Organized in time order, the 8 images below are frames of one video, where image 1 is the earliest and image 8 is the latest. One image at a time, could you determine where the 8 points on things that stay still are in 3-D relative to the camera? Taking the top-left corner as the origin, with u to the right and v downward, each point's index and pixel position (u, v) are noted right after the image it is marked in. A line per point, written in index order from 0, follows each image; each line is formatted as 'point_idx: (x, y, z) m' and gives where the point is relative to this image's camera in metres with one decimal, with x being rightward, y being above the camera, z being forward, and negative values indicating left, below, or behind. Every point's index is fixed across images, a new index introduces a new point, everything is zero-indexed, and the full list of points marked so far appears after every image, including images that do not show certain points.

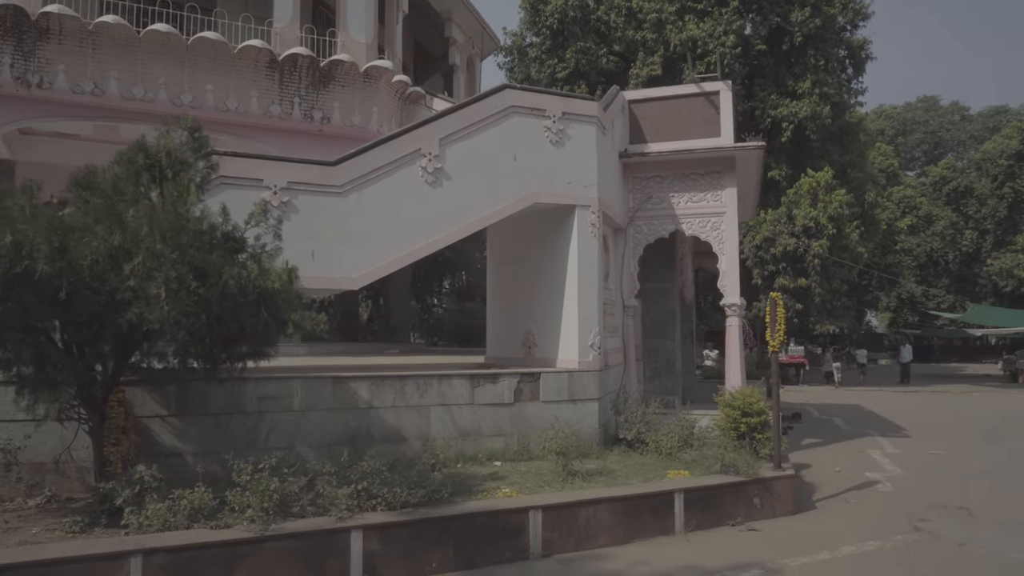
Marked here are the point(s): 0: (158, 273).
0: (-2.5, +0.1, +5.4) m
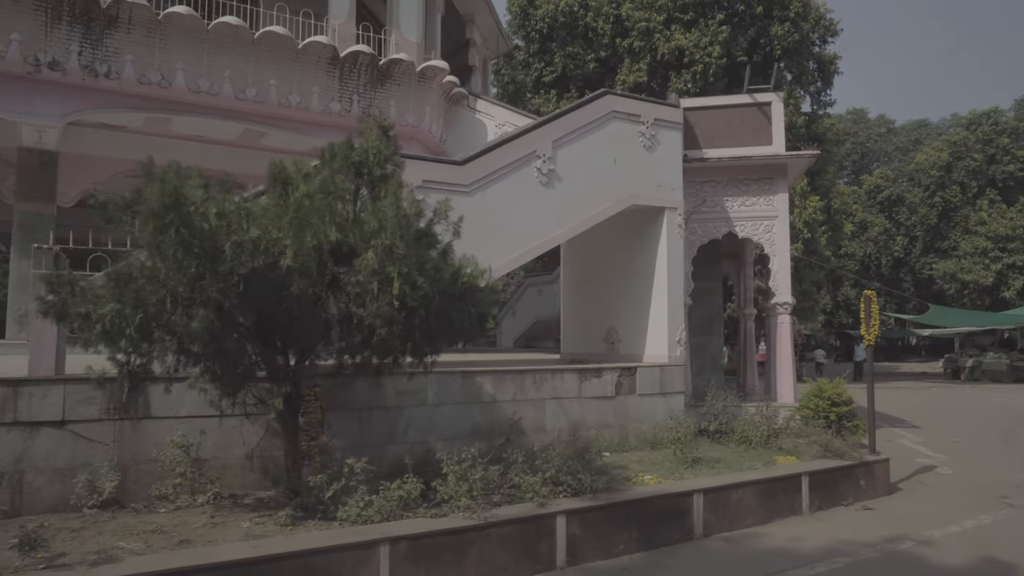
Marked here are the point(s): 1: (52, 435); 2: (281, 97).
0: (-0.9, +0.1, +5.5) m
1: (-3.7, -1.2, +6.0) m
2: (-3.5, +2.9, +11.2) m
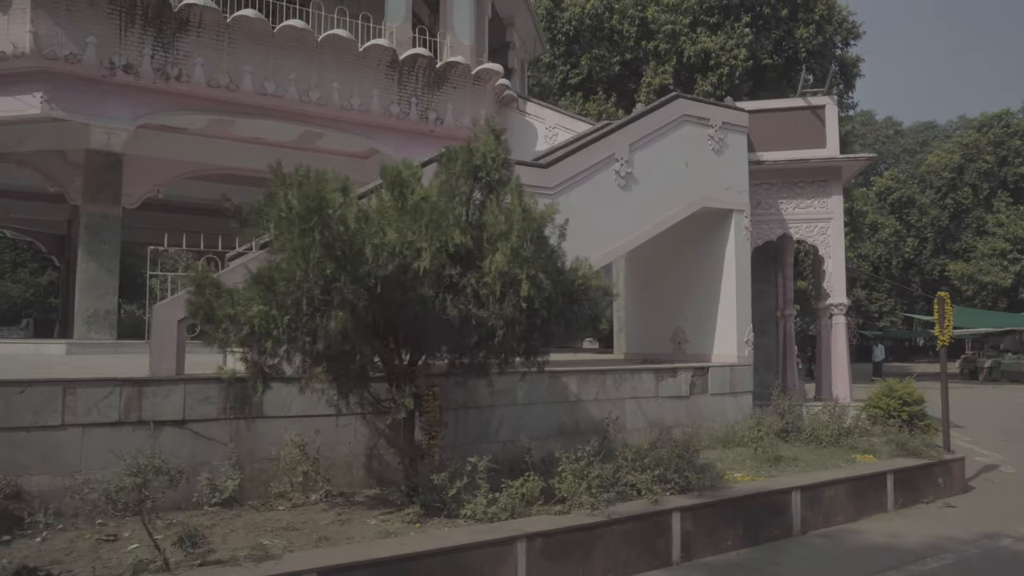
0: (0.0, +0.1, +5.6) m
1: (-2.8, -1.2, +6.1) m
2: (-2.6, +2.9, +11.3) m
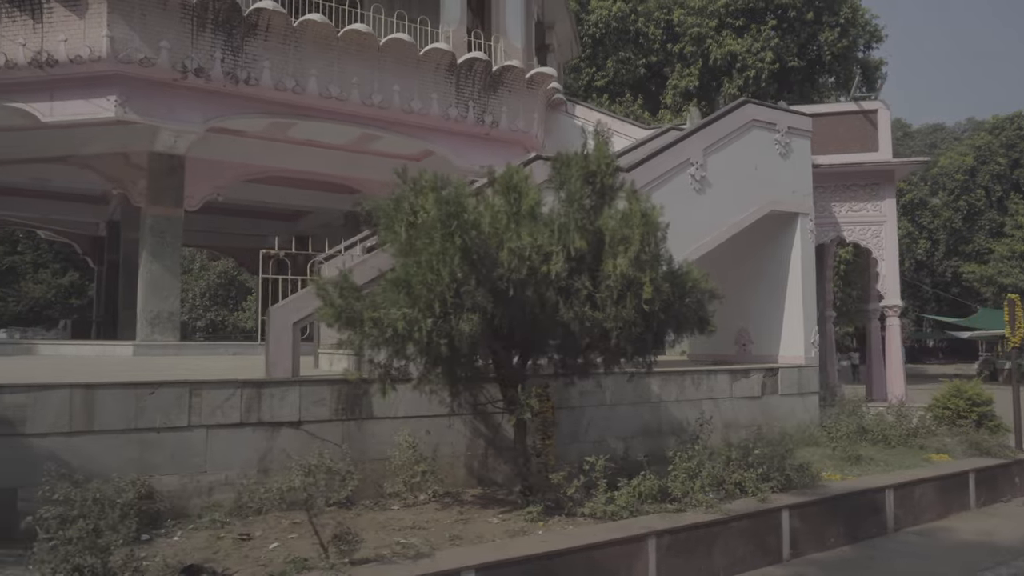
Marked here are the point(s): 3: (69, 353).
0: (+1.0, +0.1, +5.7) m
1: (-1.9, -1.2, +6.2) m
2: (-1.7, +2.9, +11.4) m
3: (-6.7, -1.0, +11.1) m
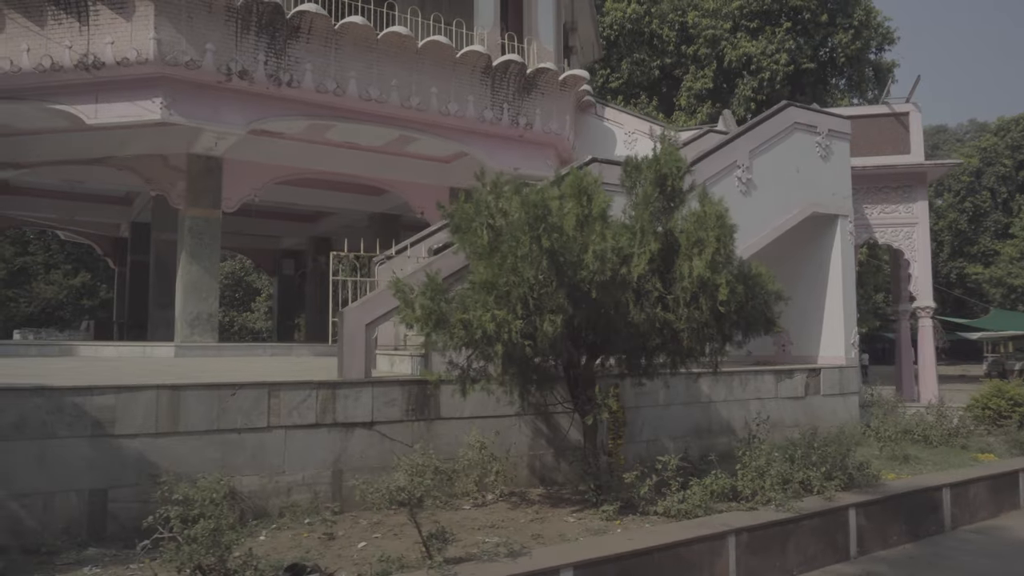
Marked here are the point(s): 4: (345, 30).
0: (+1.6, +0.1, +5.8) m
1: (-1.3, -1.3, +6.3) m
2: (-1.1, +2.9, +11.5) m
3: (-6.1, -1.0, +11.1) m
4: (-2.4, +3.7, +10.6) m
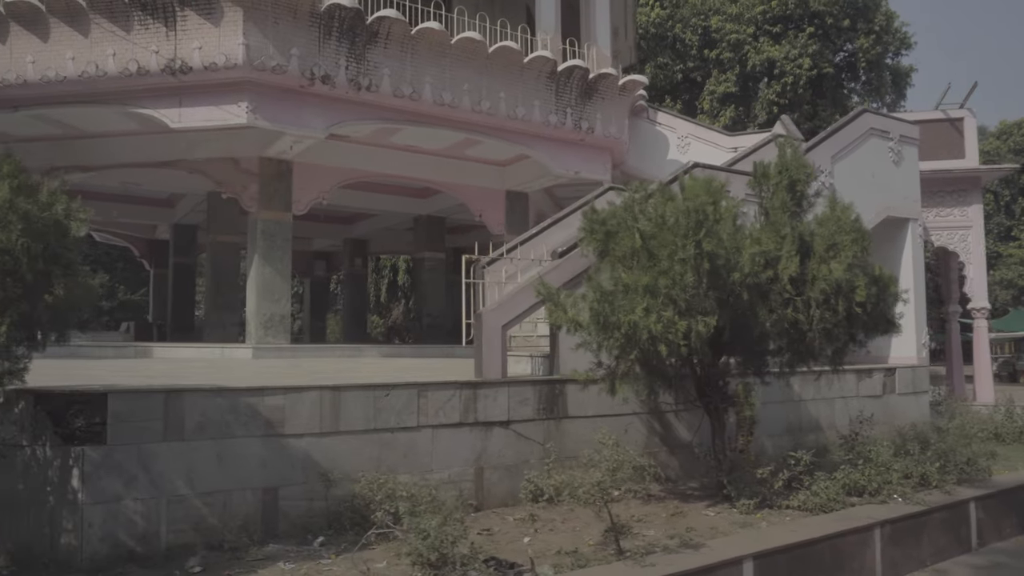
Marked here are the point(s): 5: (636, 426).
0: (+2.8, +0.1, +6.0) m
1: (-0.1, -1.3, +6.5) m
2: (0.0, +2.8, +11.7) m
3: (-5.0, -1.0, +11.2) m
4: (-1.3, +3.7, +10.7) m
5: (+1.2, -1.3, +7.2) m
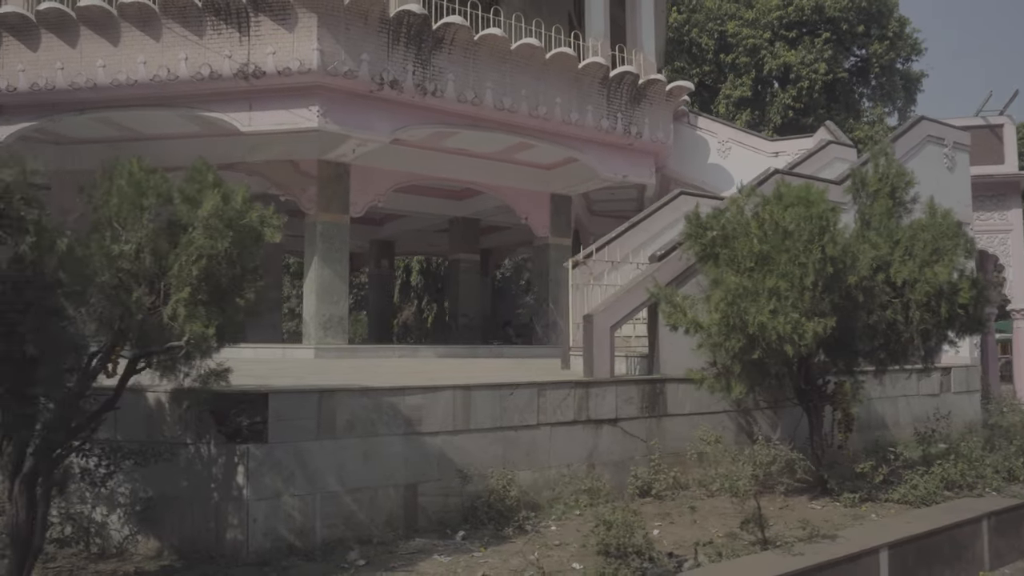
0: (+3.8, 0.0, +6.3) m
1: (+0.9, -1.3, +6.7) m
2: (+0.8, +2.8, +11.9) m
3: (-4.1, -1.0, +11.3) m
4: (-0.4, +3.7, +10.9) m
5: (+2.2, -1.4, +7.4) m
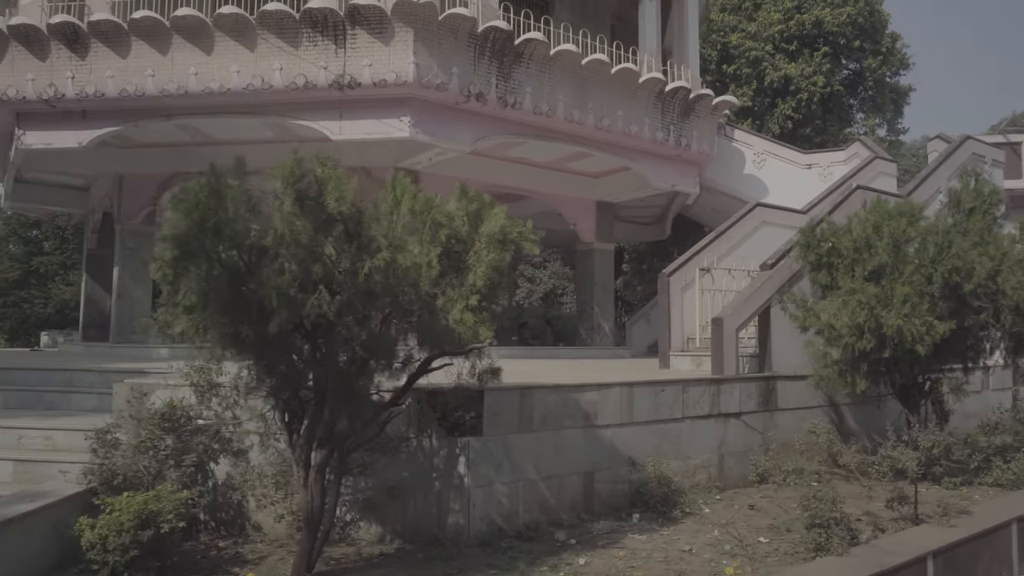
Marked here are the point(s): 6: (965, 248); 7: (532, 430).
0: (+5.1, 0.0, +7.1) m
1: (+2.2, -1.4, +7.3) m
2: (+1.9, +2.7, +12.5) m
3: (-3.0, -1.1, +11.7) m
4: (+0.7, +3.6, +11.5) m
5: (+3.5, -1.4, +8.2) m
6: (+4.2, +0.4, +6.9) m
7: (+0.1, -1.1, +5.8) m
